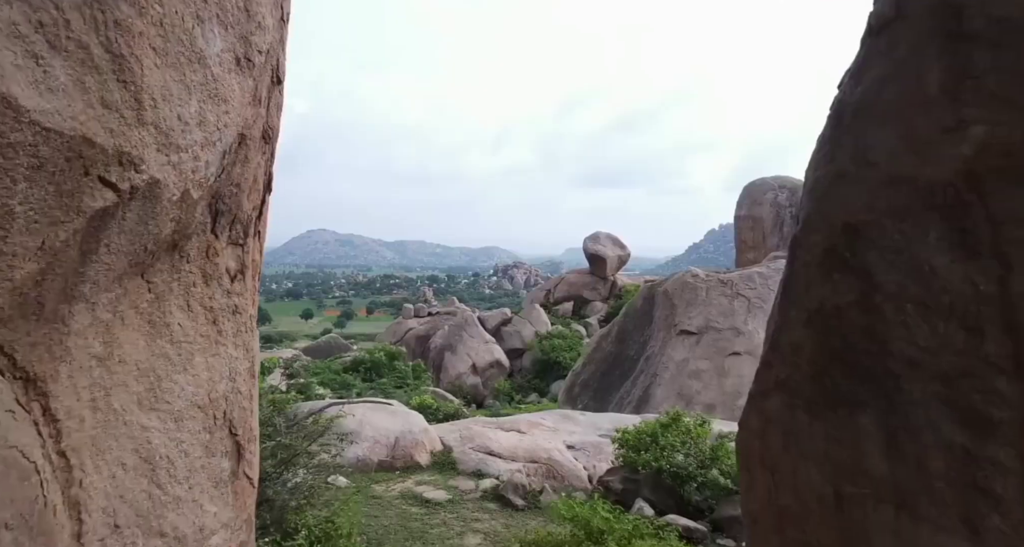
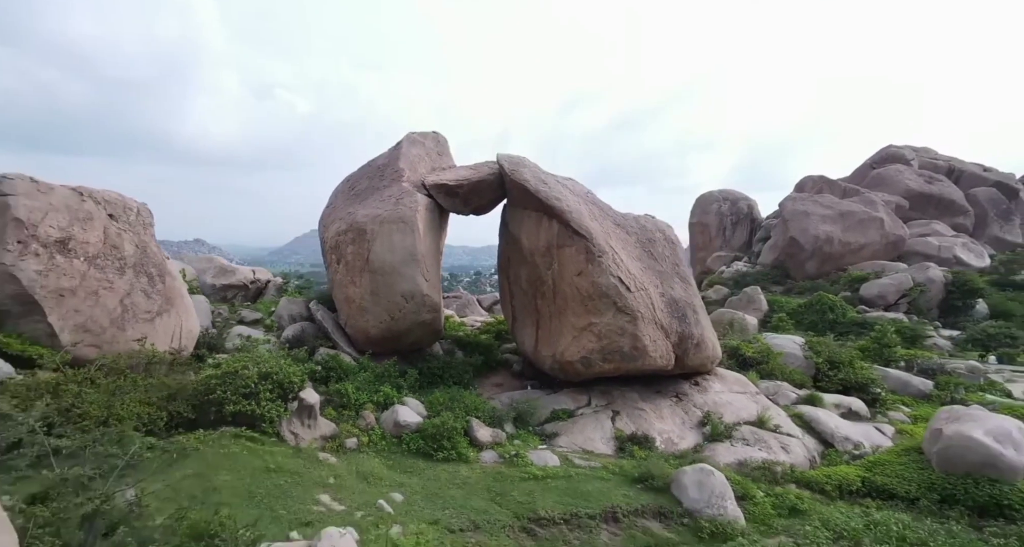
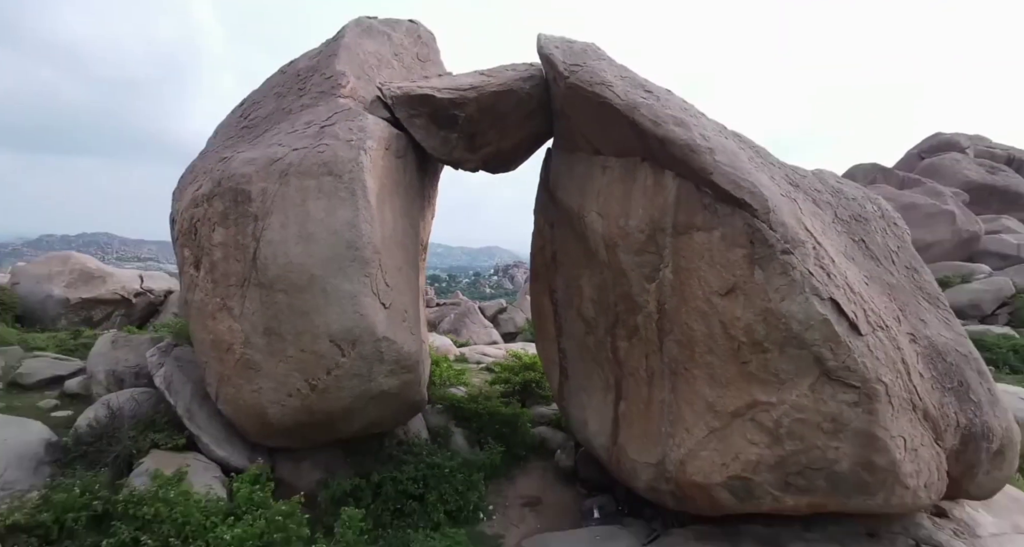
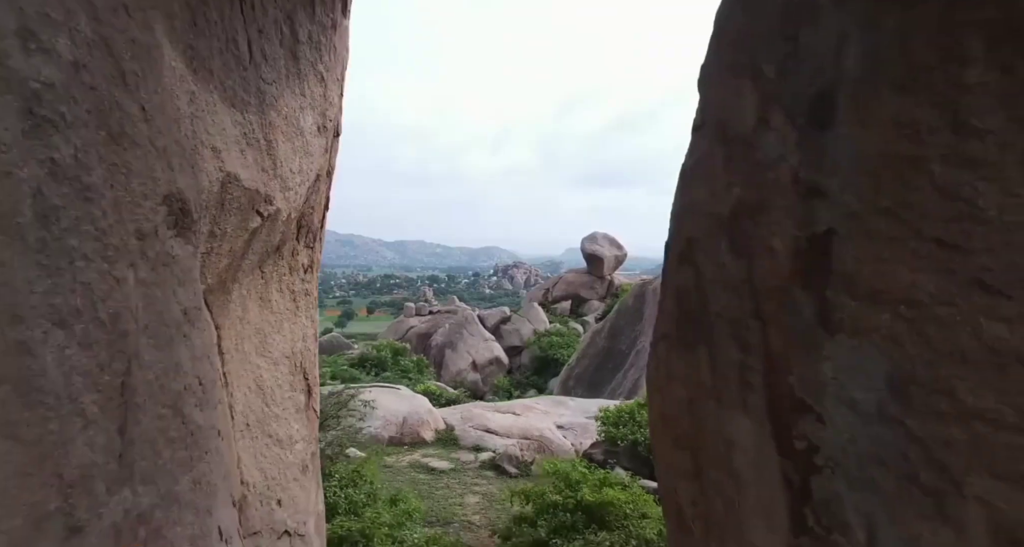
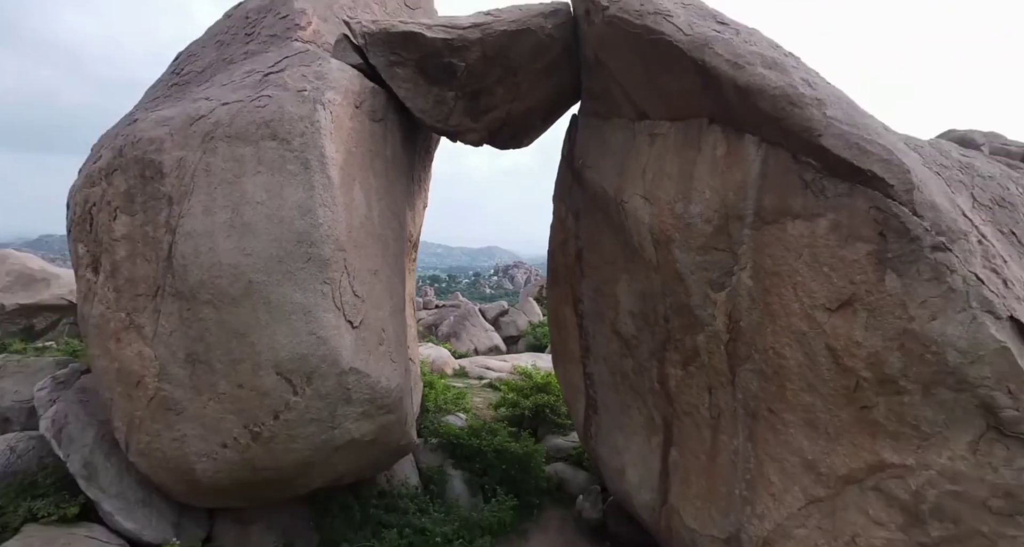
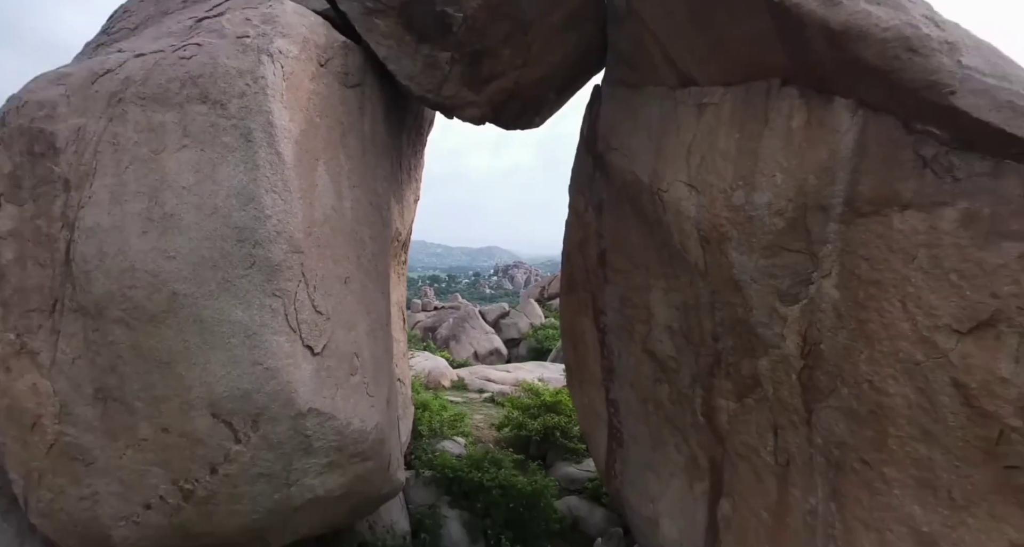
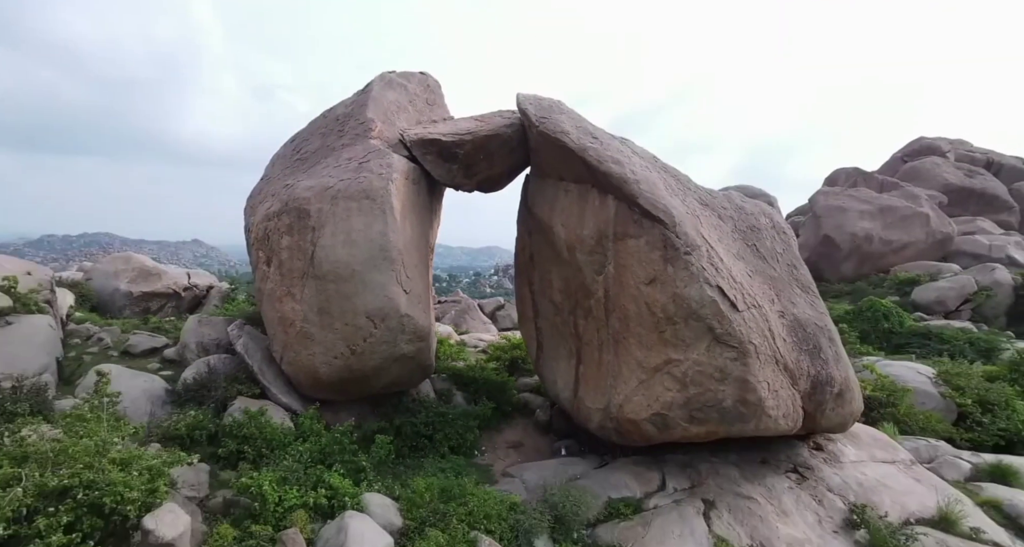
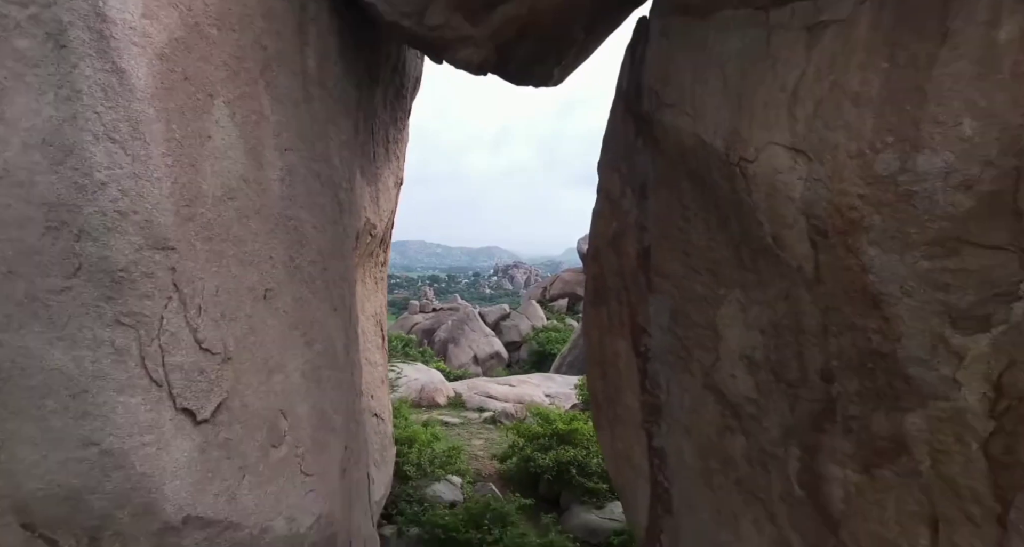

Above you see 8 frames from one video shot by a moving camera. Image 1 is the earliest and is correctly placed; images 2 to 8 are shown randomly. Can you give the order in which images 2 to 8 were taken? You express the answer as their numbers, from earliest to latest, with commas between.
4, 8, 6, 5, 3, 7, 2
